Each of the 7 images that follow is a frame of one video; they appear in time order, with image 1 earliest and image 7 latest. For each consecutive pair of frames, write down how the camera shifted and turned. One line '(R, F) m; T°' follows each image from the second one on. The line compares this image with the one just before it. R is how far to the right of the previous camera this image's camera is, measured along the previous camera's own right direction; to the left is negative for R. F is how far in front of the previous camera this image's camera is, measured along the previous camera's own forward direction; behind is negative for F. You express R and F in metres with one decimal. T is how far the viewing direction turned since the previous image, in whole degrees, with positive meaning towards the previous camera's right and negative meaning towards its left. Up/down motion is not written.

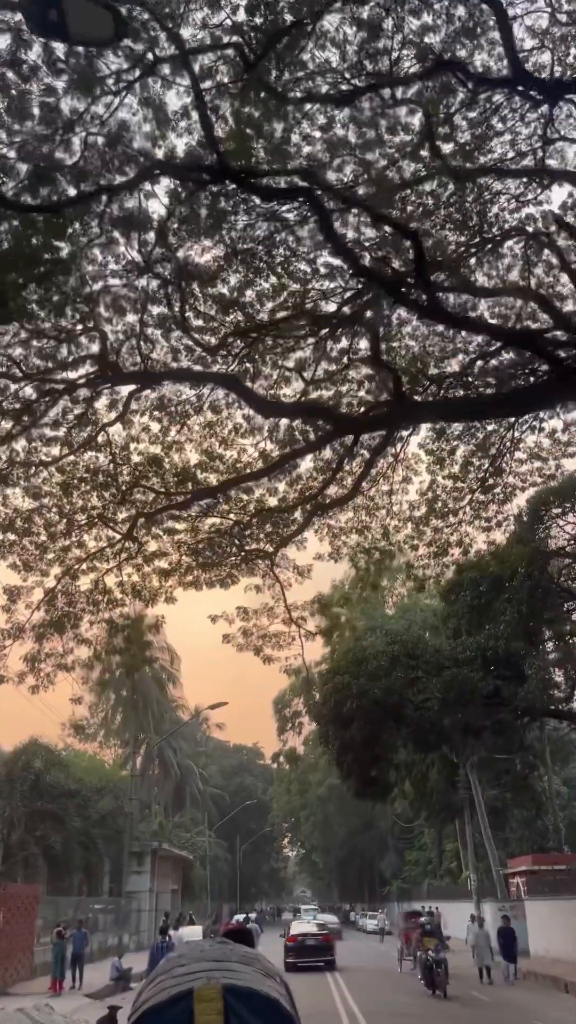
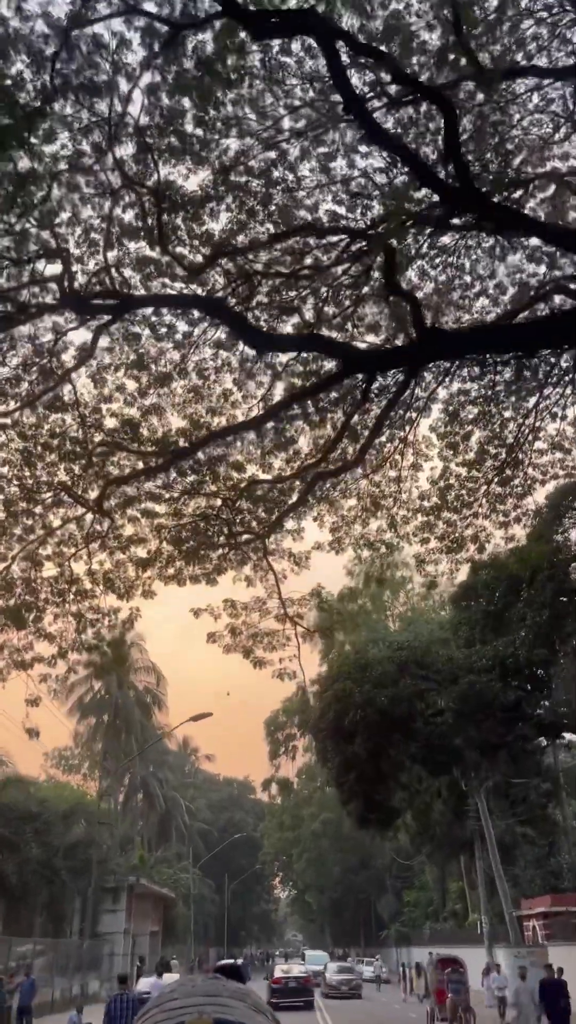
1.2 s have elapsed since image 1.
(0.0, +1.8) m; 0°
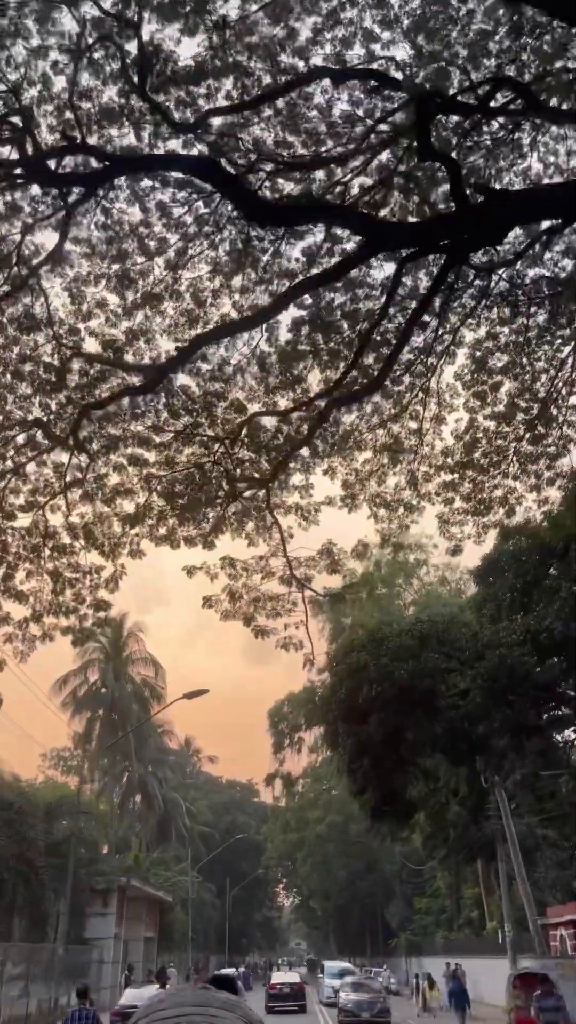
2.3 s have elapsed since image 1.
(0.0, +1.6) m; 0°
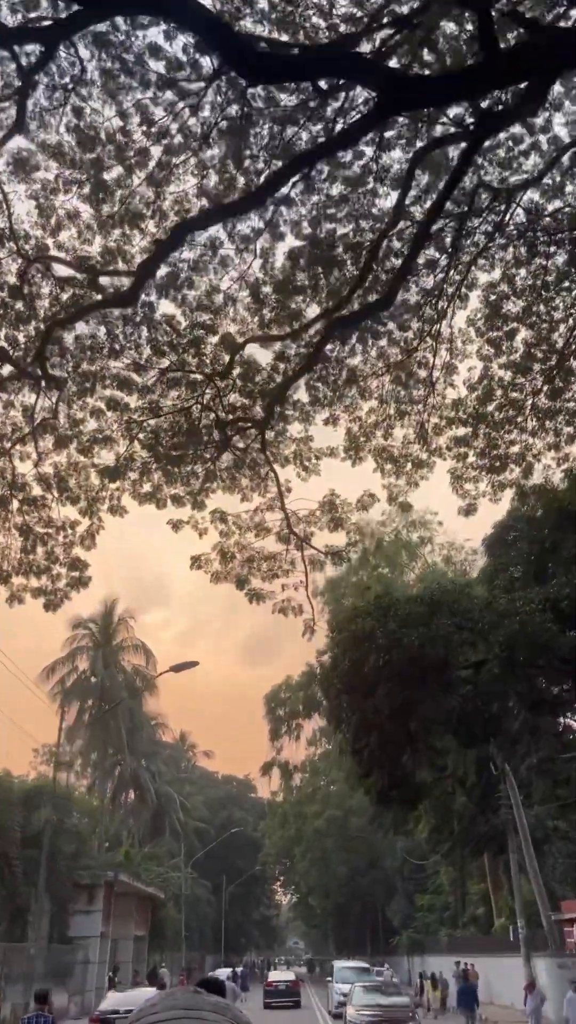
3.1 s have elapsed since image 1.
(0.0, +1.2) m; 0°
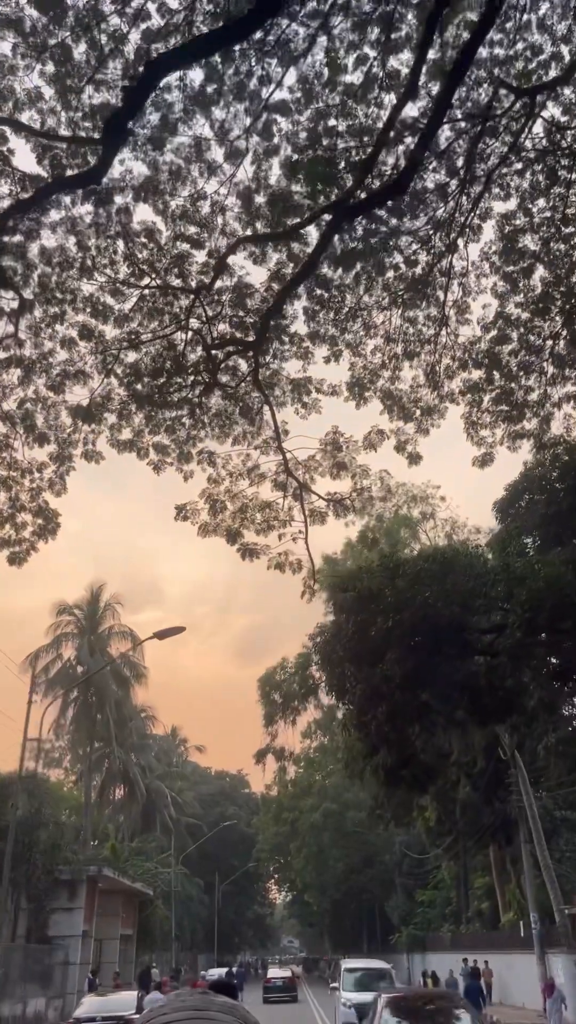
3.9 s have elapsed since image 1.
(0.0, +1.2) m; +1°
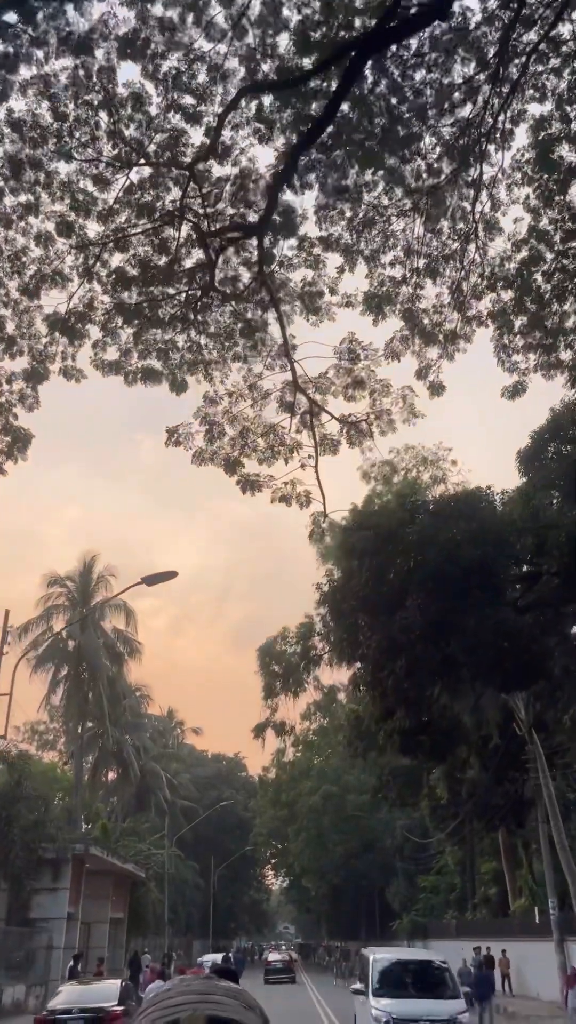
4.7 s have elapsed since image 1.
(-0.1, +1.2) m; 0°
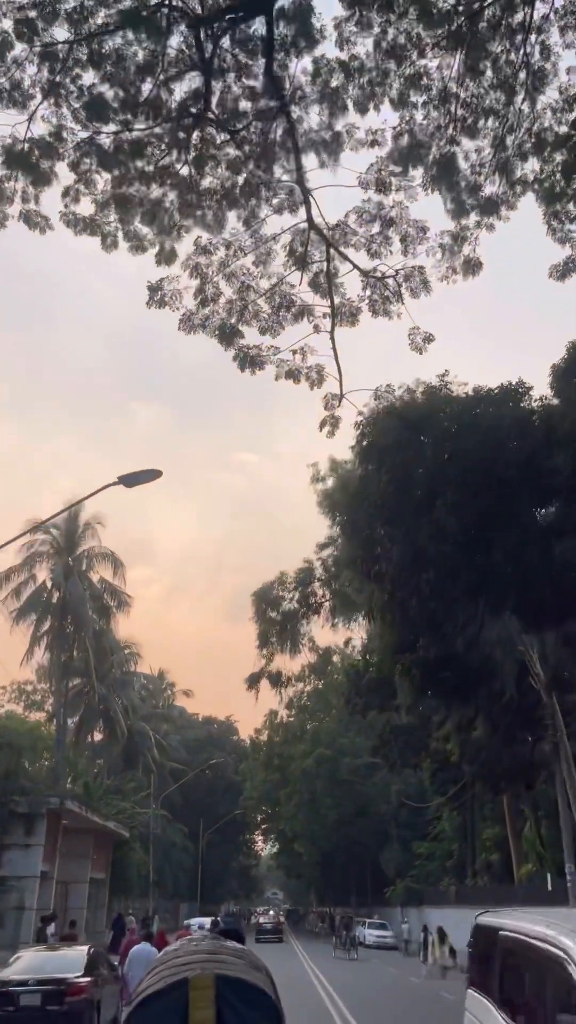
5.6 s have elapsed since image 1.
(-0.1, +1.4) m; 0°
